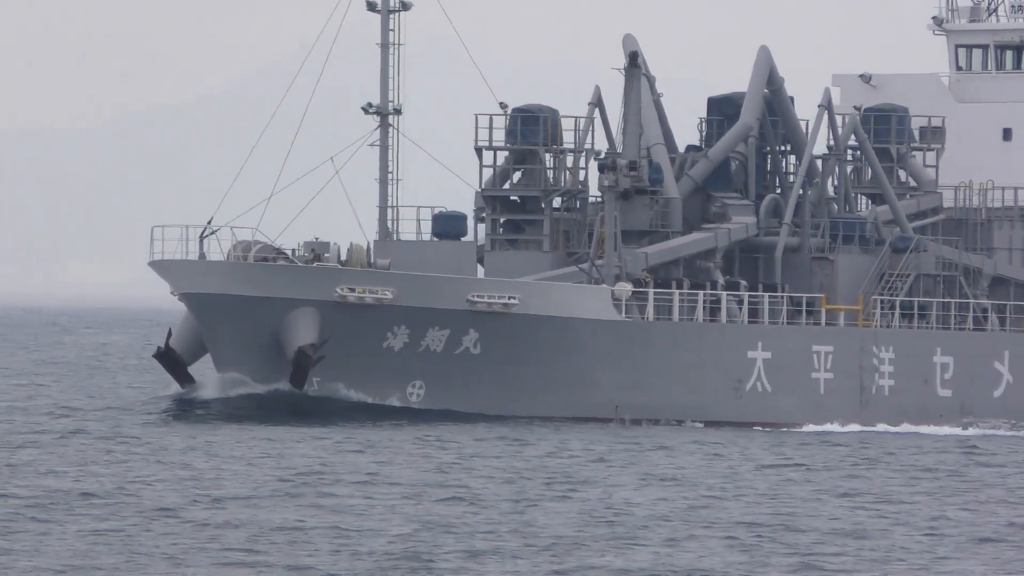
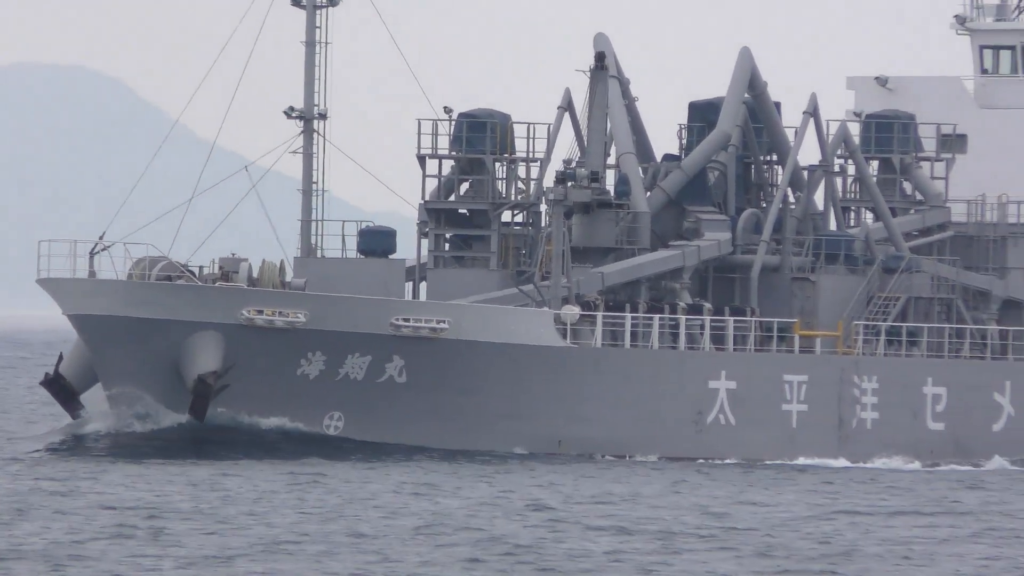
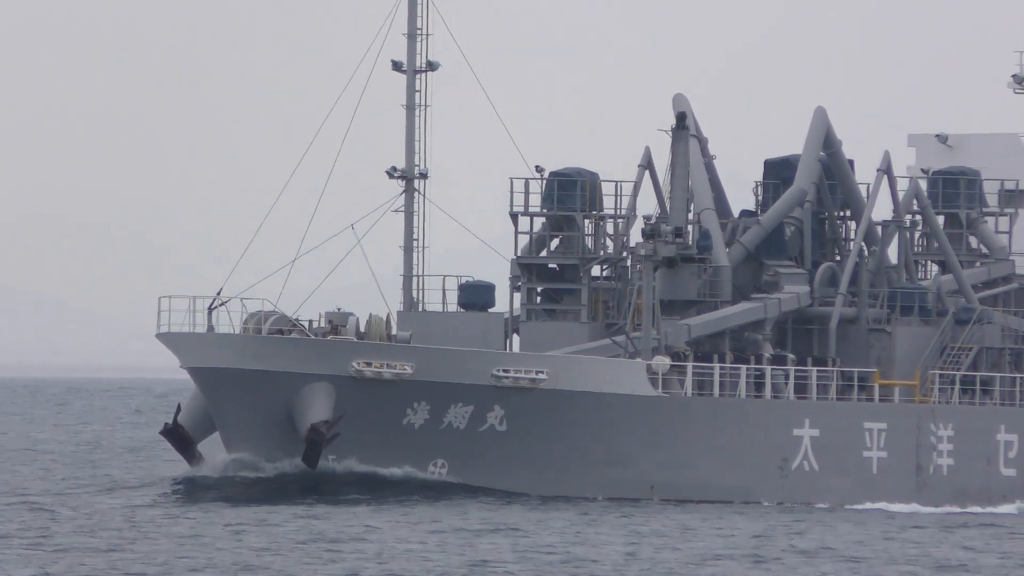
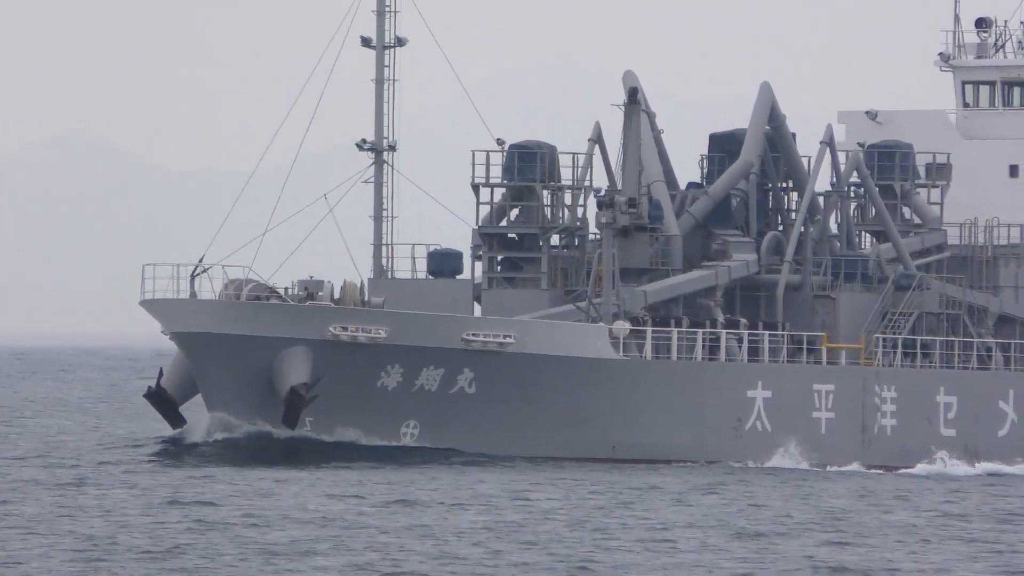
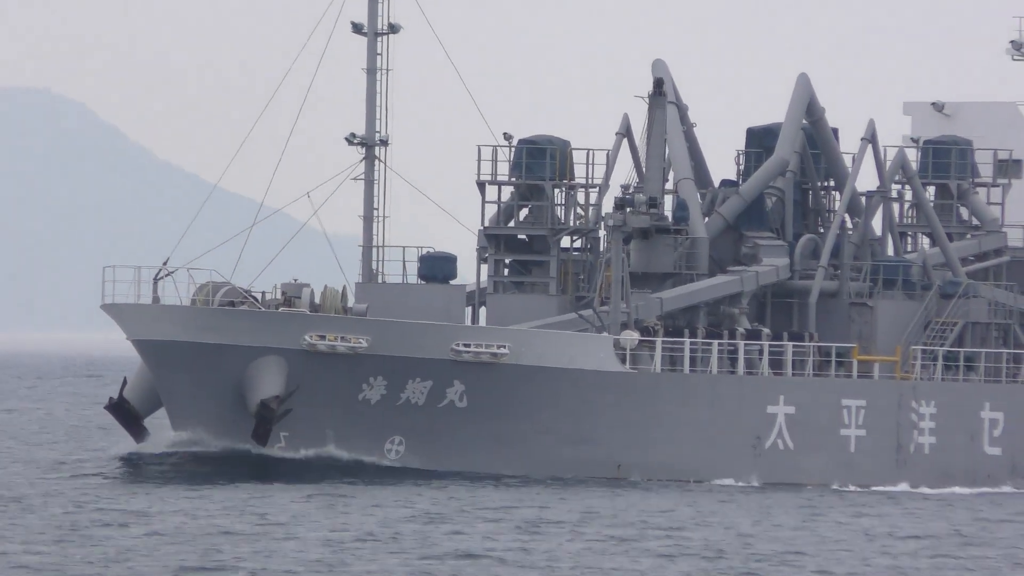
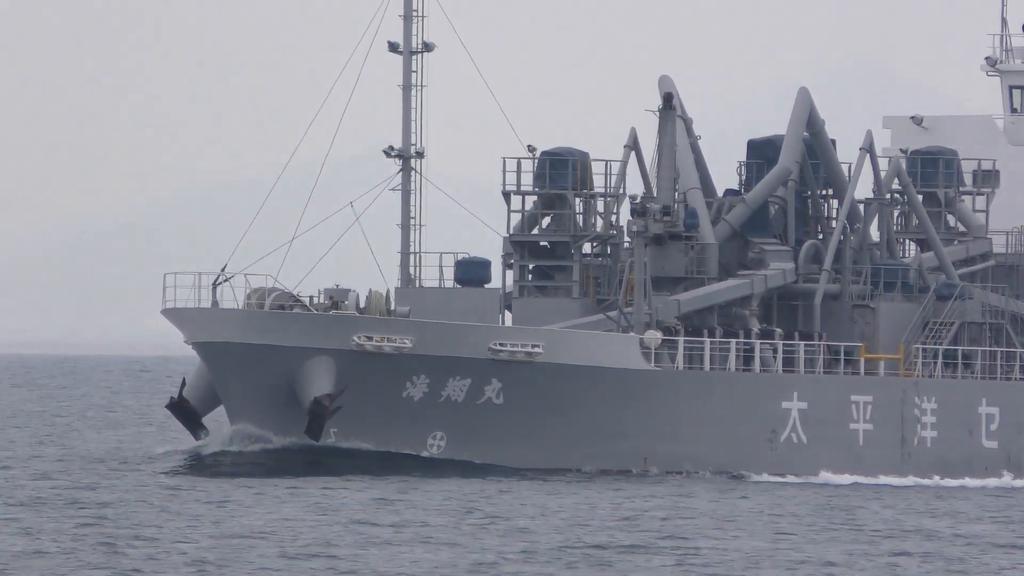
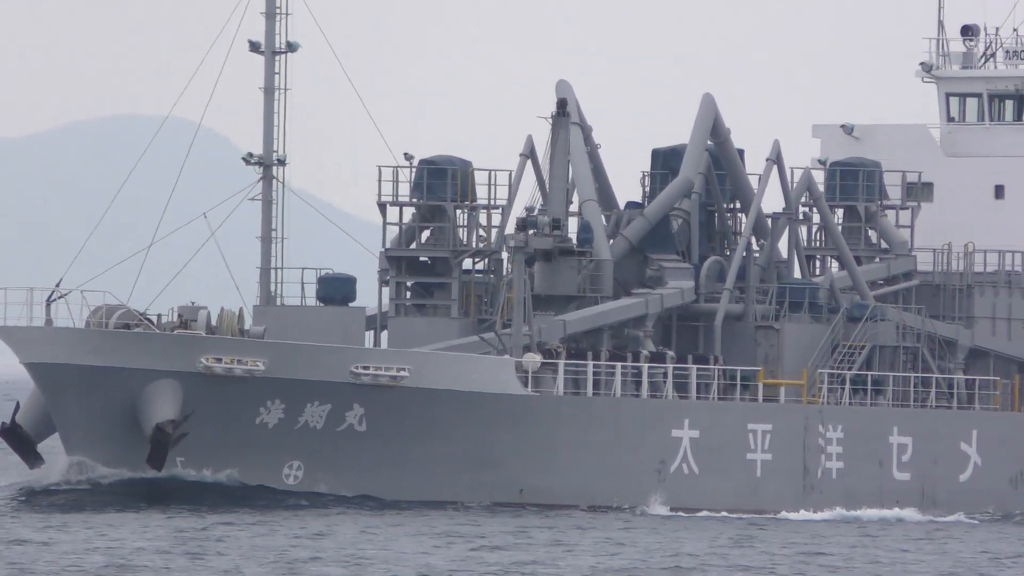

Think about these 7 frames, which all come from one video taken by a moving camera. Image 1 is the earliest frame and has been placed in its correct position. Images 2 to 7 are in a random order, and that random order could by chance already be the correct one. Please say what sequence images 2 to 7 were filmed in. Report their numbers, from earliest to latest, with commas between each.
4, 6, 3, 5, 2, 7
